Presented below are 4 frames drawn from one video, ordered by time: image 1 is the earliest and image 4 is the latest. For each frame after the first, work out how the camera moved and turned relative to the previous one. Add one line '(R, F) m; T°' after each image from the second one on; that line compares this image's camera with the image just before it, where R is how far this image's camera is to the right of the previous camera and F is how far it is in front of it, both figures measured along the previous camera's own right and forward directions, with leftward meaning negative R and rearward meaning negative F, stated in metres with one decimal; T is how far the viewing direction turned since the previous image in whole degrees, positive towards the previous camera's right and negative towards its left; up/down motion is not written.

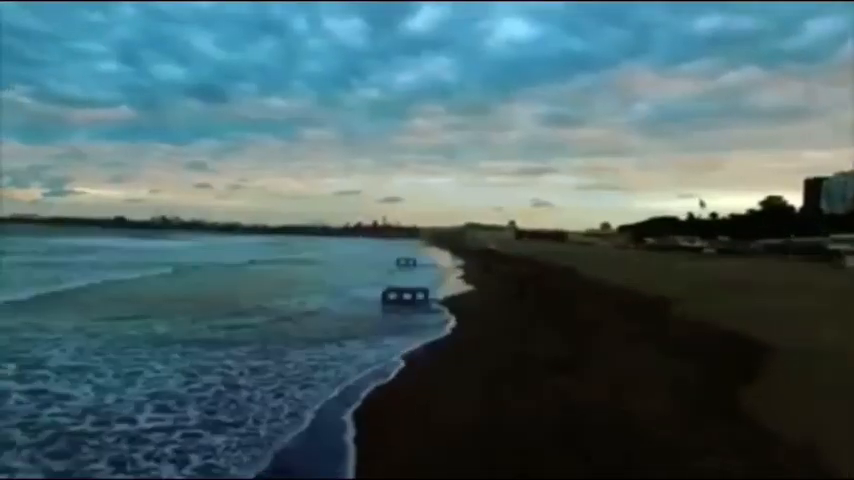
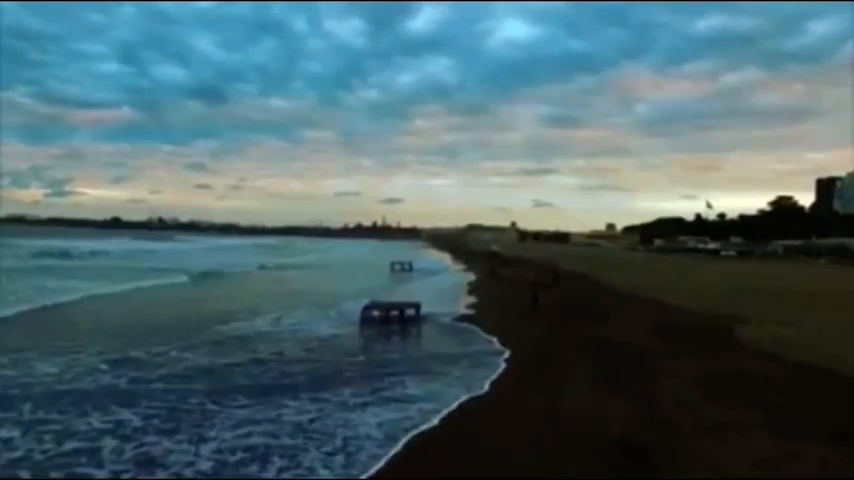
(0.0, +1.7) m; 0°
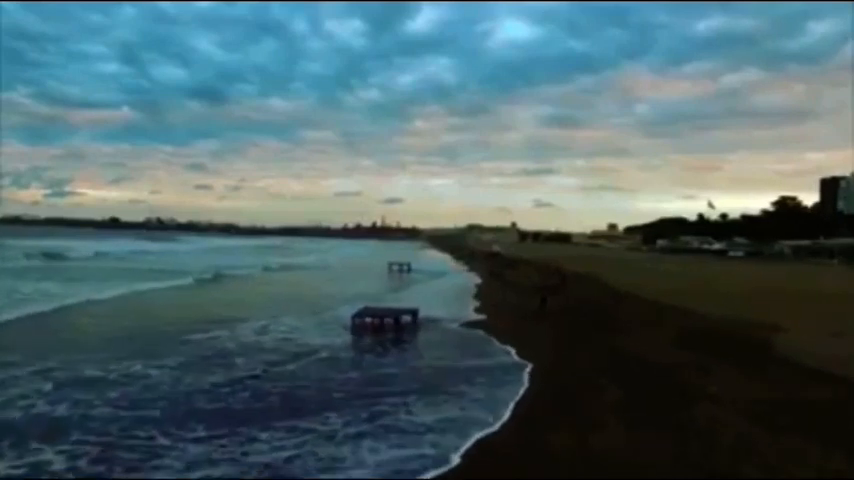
(0.0, +0.6) m; 0°
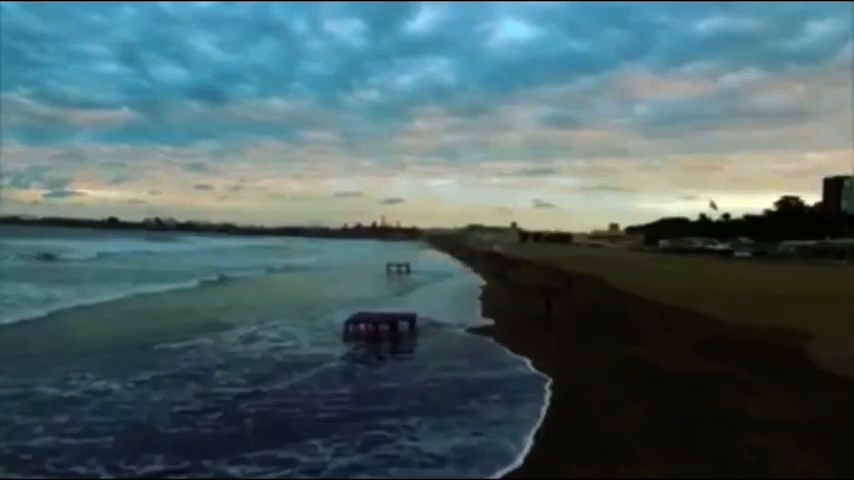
(0.0, +0.5) m; 0°
